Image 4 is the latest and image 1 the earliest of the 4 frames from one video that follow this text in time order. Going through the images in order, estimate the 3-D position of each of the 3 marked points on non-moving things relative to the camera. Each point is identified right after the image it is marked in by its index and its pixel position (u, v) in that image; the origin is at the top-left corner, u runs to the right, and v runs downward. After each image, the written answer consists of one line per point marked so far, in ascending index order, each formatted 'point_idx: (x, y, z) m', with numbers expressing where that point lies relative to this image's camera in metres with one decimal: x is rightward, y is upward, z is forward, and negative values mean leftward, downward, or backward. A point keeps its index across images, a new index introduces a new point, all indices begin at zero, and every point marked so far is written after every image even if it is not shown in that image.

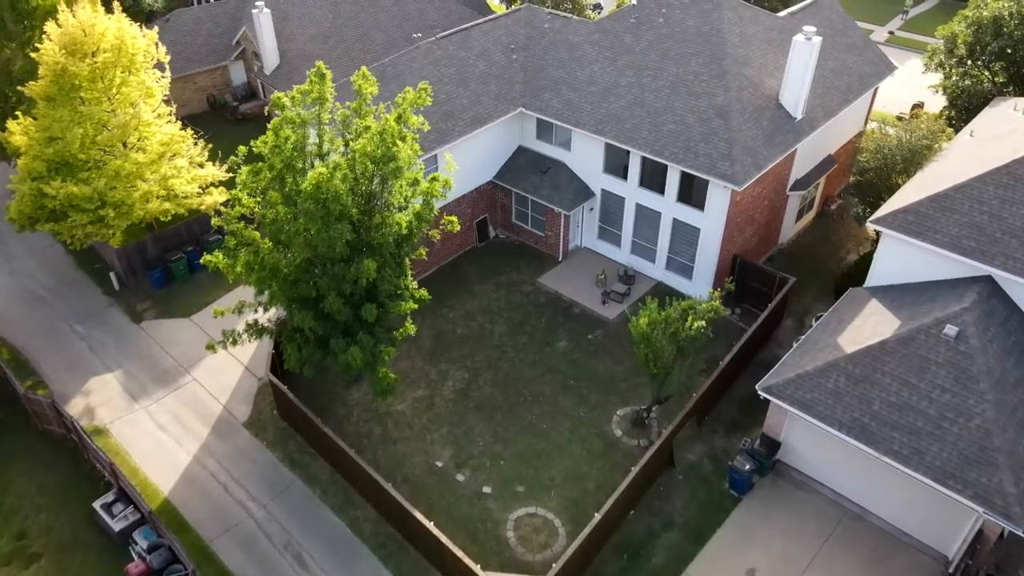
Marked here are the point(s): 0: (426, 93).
0: (-2.7, +6.2, +18.7) m
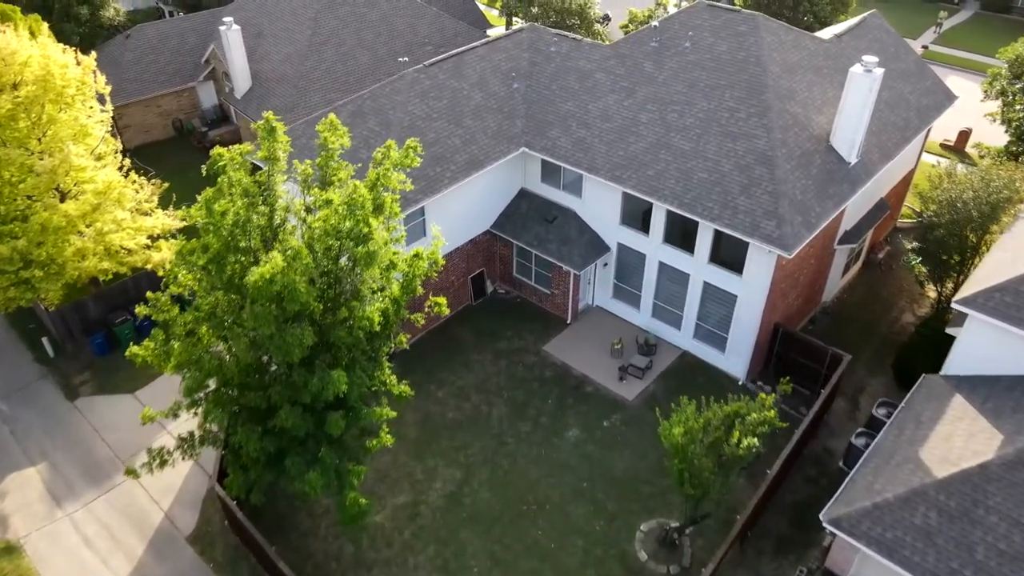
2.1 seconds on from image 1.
0: (-2.7, +3.5, +14.9) m
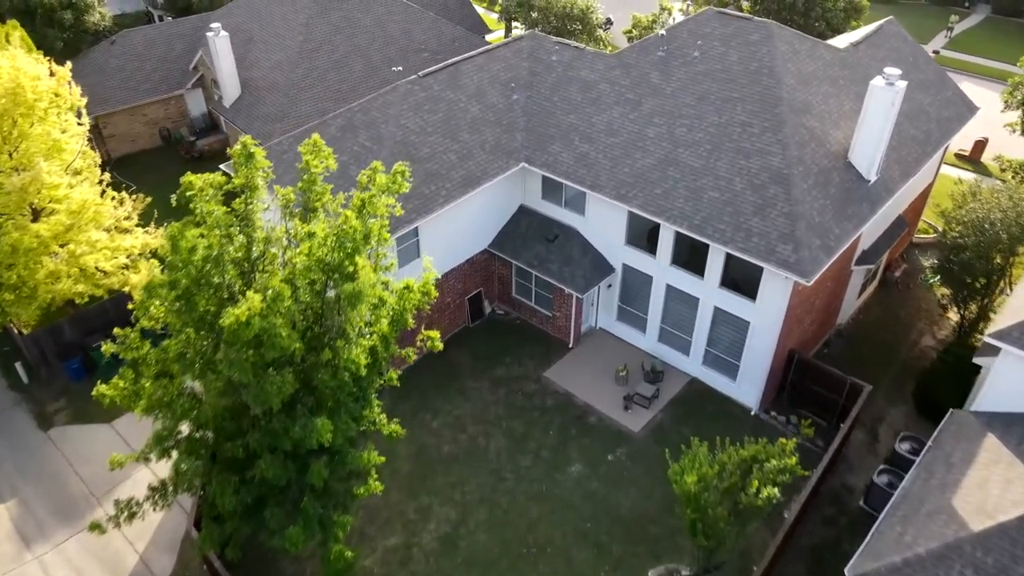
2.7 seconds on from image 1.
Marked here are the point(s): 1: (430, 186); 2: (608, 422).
0: (-2.7, +2.7, +13.7) m
1: (-2.8, +3.4, +19.2) m
2: (+3.3, -4.6, +19.6) m
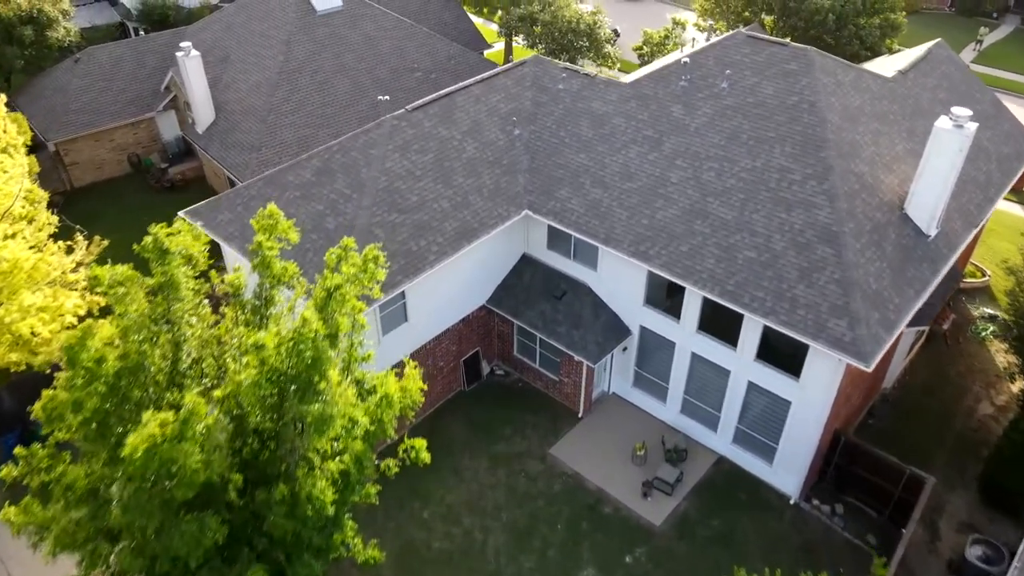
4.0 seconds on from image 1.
0: (-2.6, +0.6, +11.1) m
1: (-2.7, +1.4, +16.5) m
2: (+3.4, -6.7, +16.9) m
